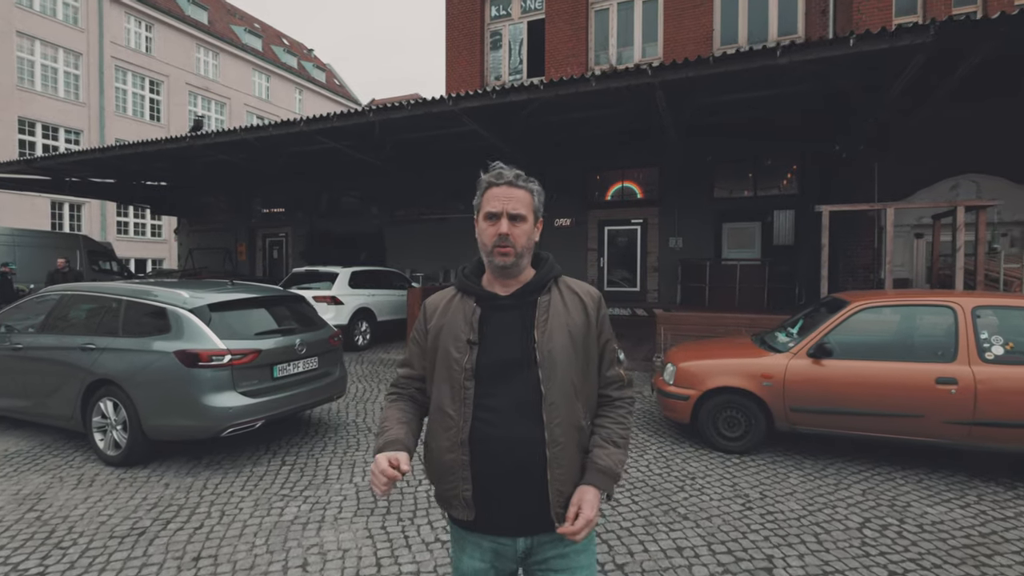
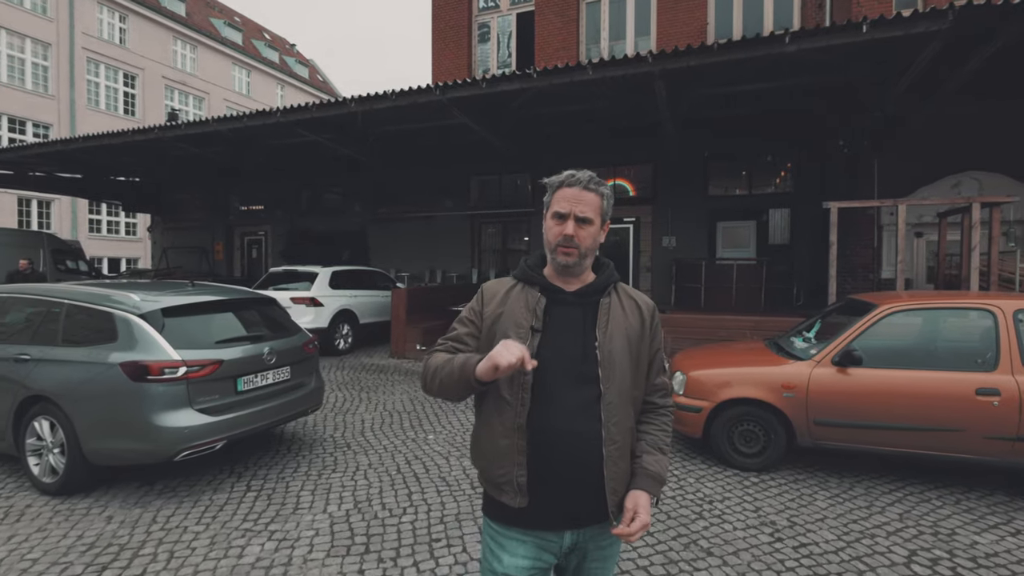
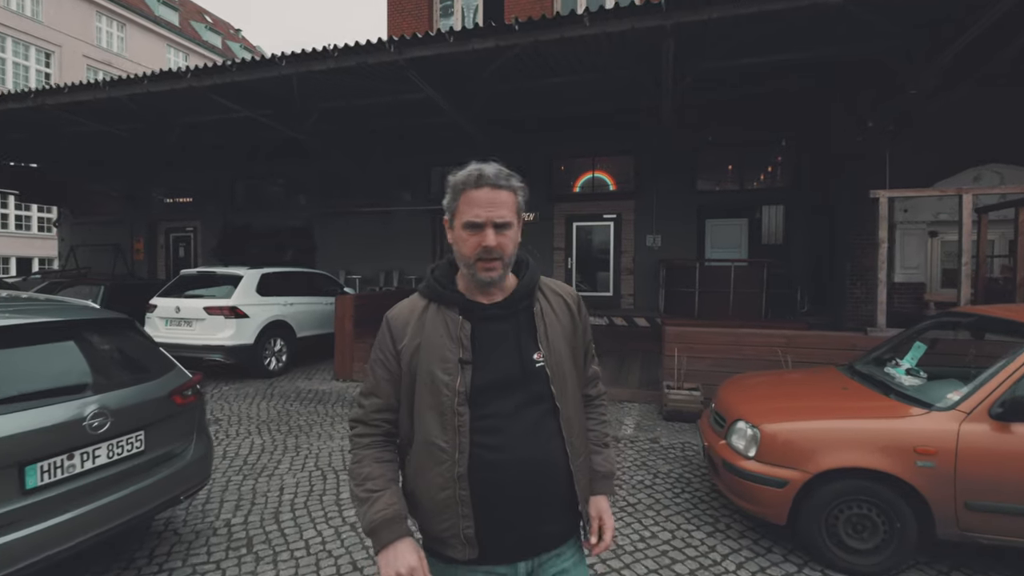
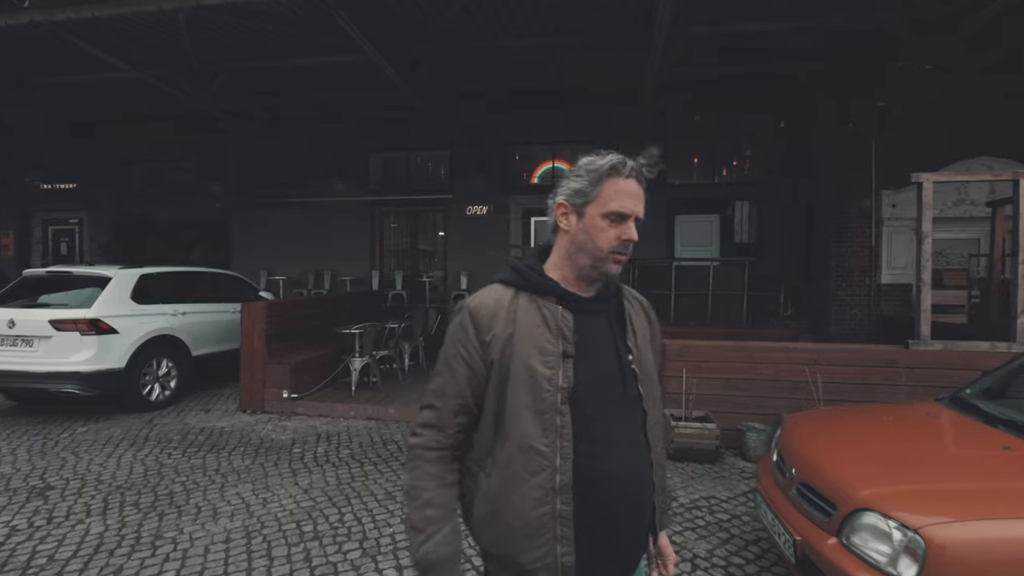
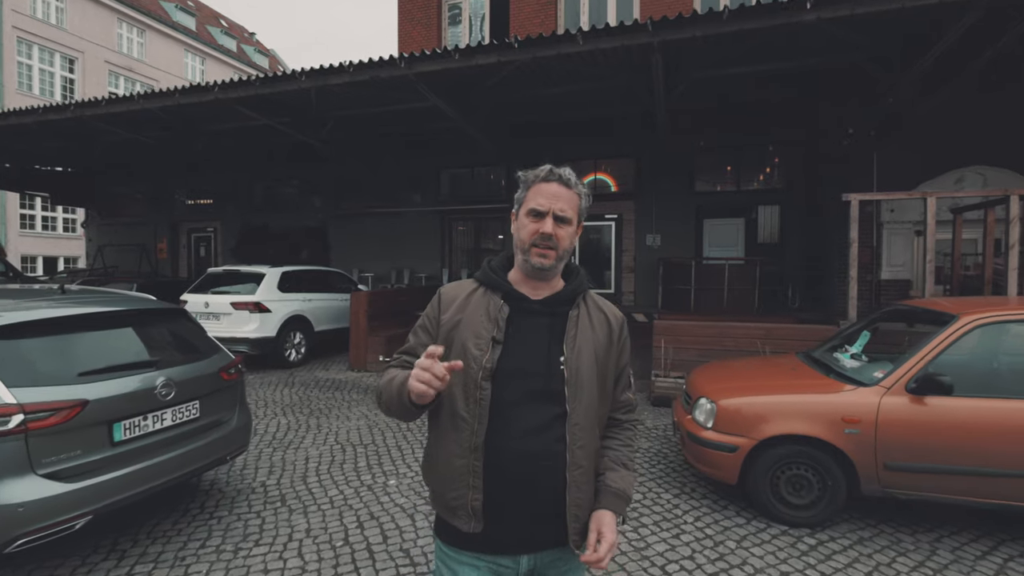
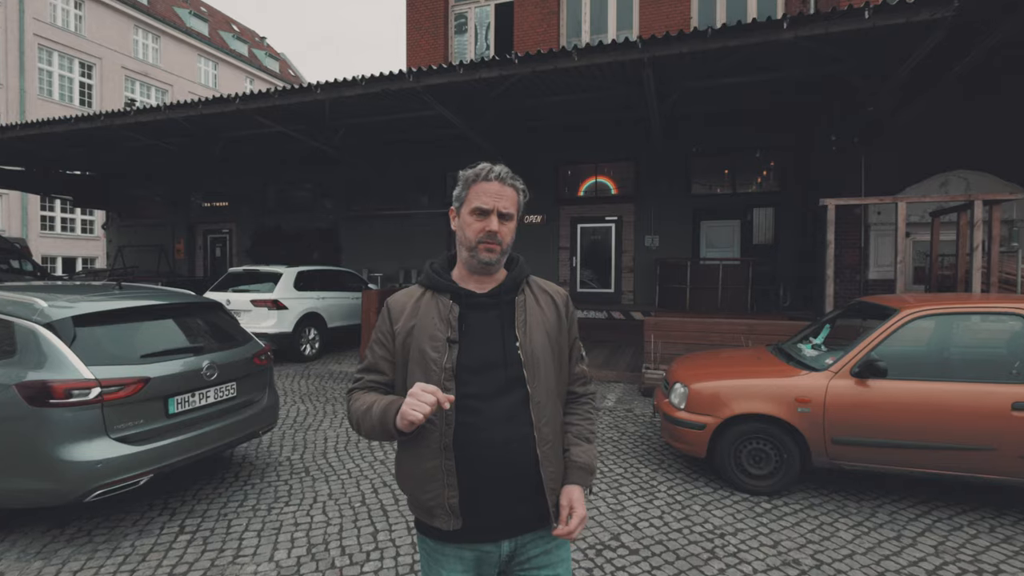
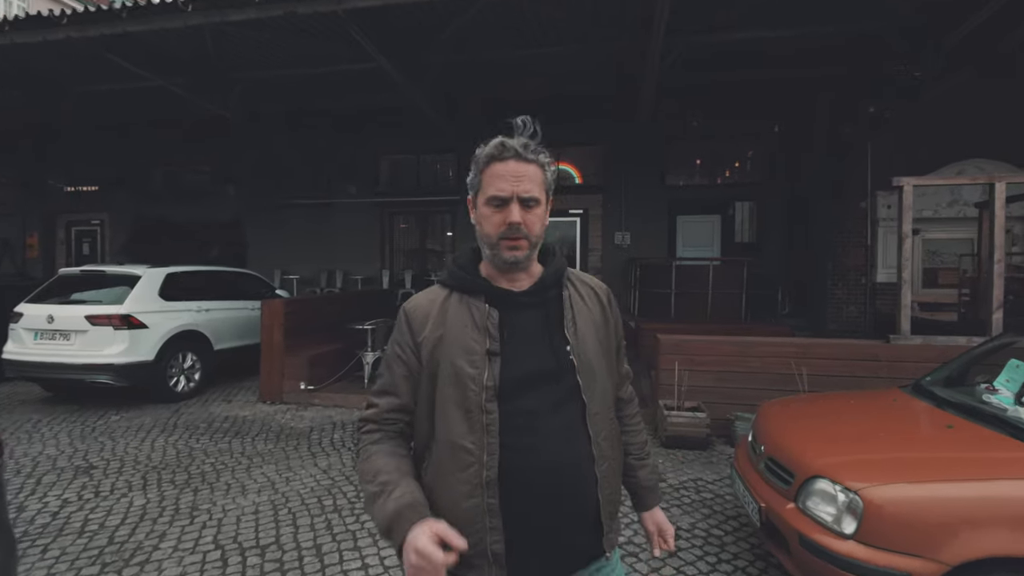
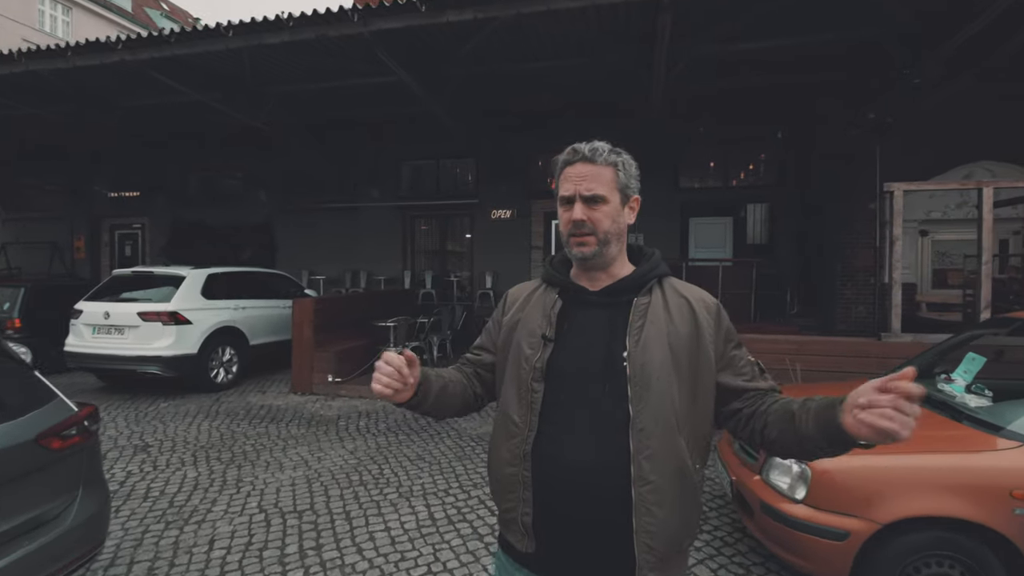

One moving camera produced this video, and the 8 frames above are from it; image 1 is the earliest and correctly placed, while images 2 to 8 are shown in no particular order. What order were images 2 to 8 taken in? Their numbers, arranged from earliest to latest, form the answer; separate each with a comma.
2, 6, 5, 3, 8, 7, 4
